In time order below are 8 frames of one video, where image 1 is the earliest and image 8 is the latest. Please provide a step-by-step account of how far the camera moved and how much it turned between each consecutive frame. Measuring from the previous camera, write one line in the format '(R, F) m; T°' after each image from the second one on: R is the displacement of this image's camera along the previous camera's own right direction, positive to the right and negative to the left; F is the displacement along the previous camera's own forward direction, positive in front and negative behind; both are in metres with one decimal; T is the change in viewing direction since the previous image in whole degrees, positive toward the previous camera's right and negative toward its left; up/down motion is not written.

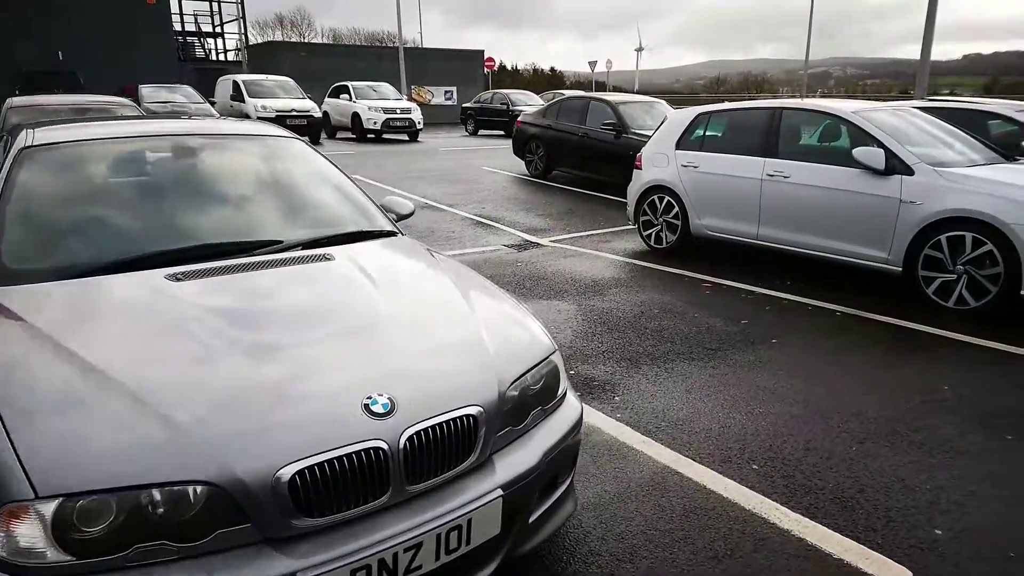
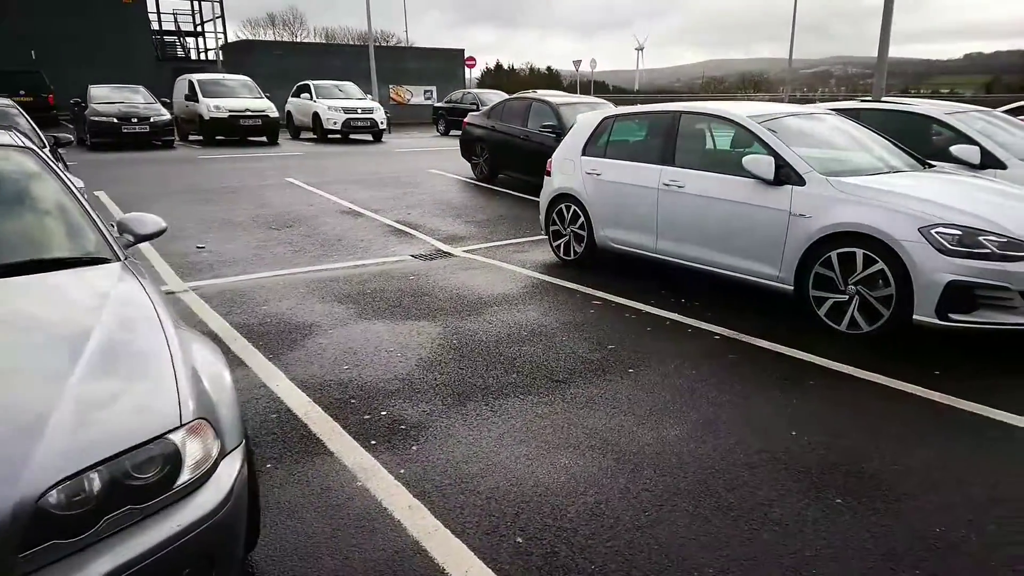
(+1.0, +0.5) m; 0°
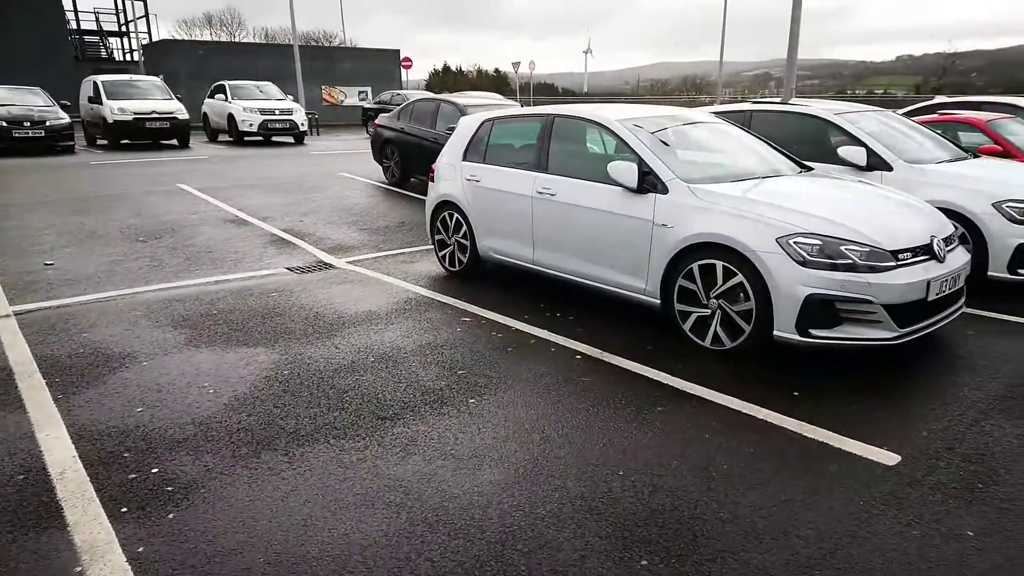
(+0.7, +0.4) m; +4°
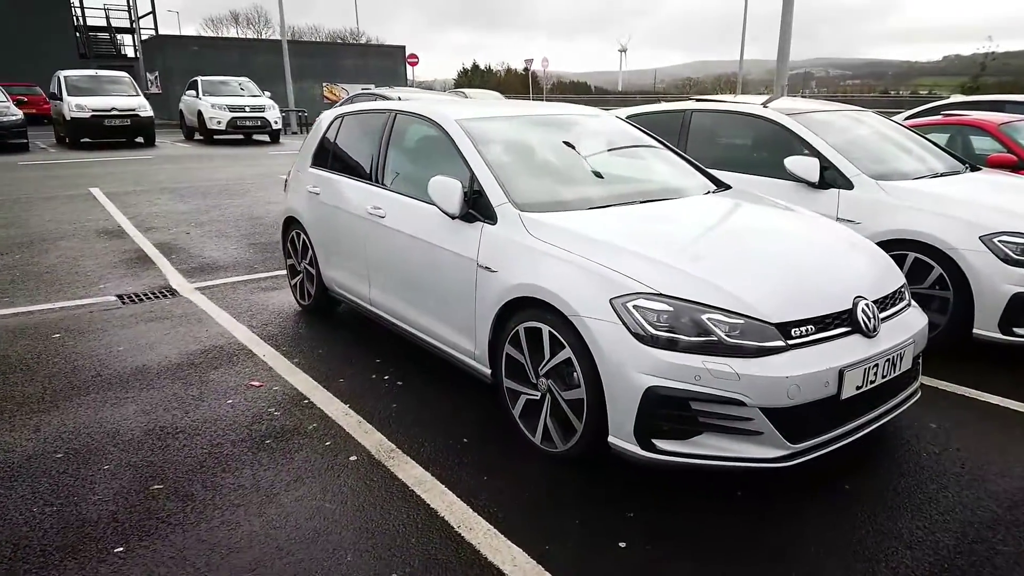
(+1.2, +1.3) m; -2°
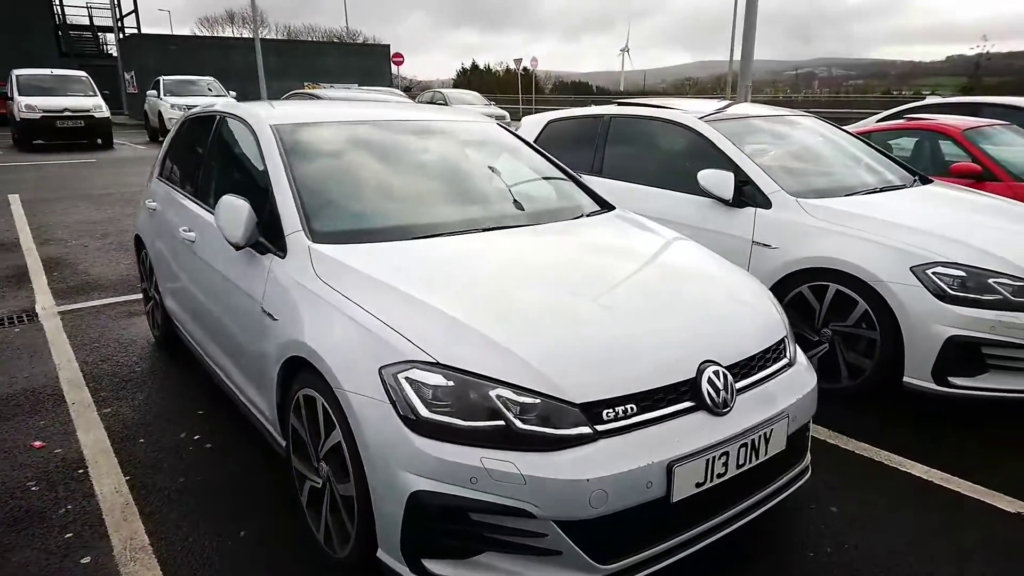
(+0.8, +0.6) m; 0°
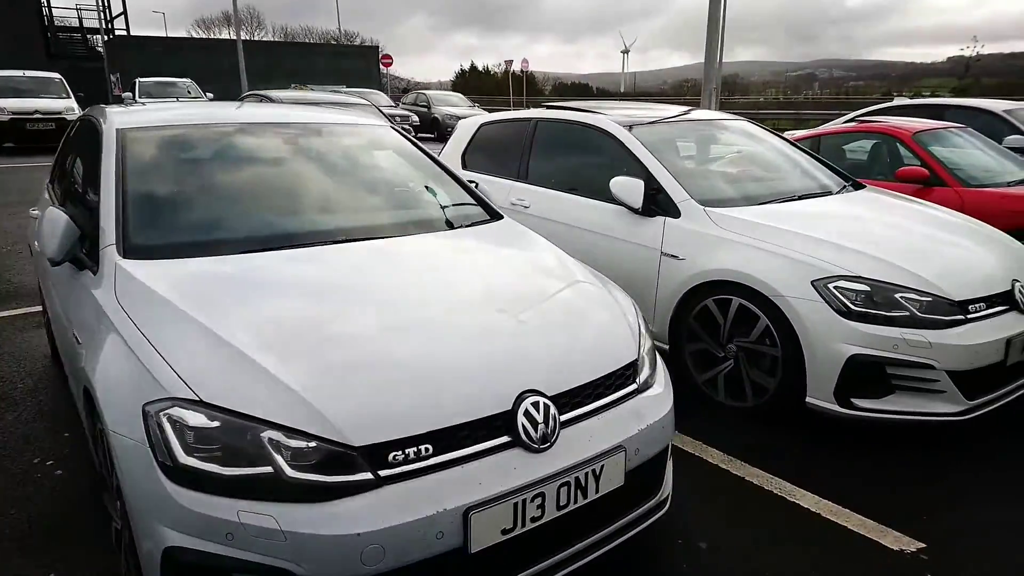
(+0.6, +0.2) m; 0°
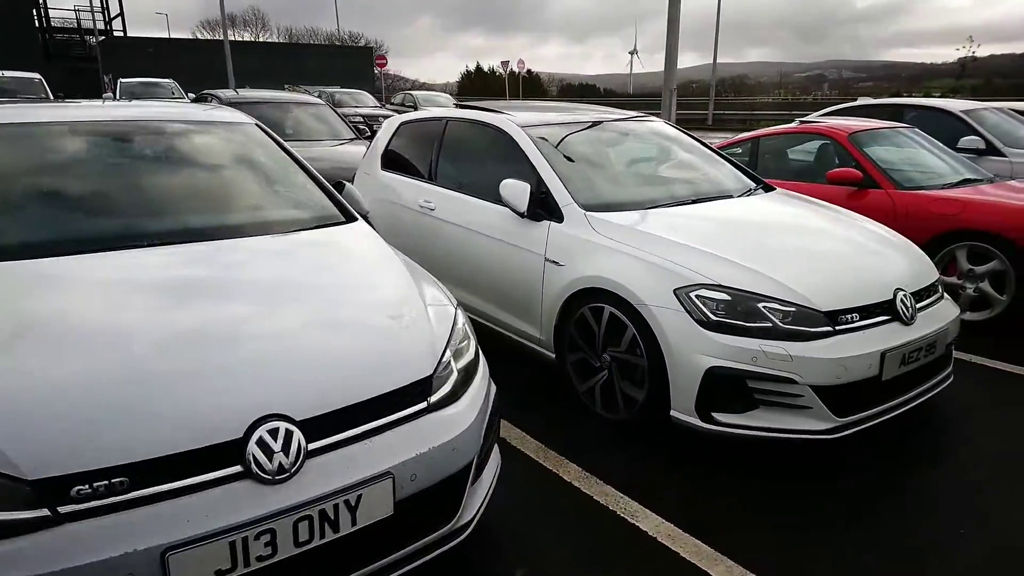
(+0.7, +0.2) m; -1°
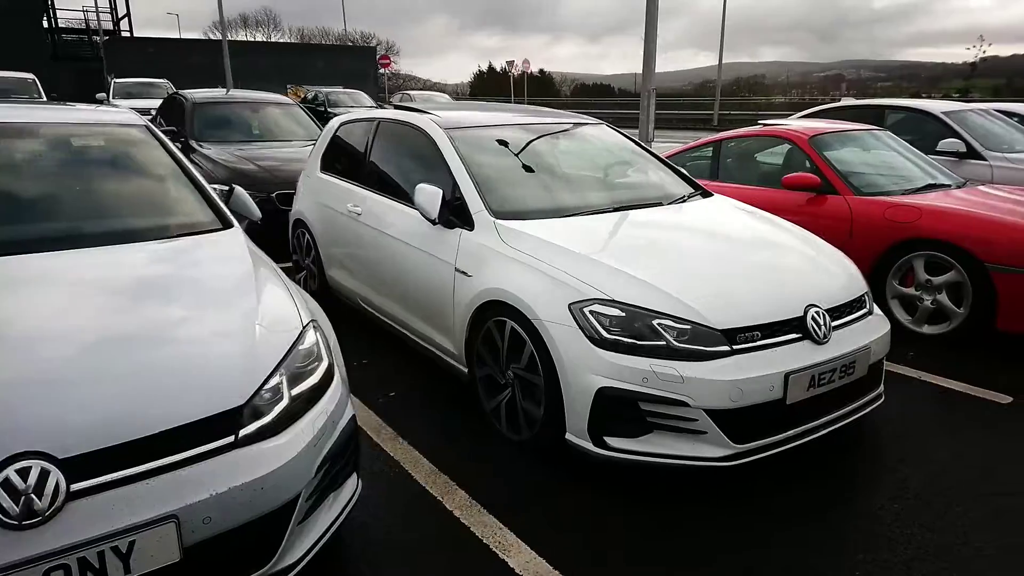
(+0.5, +0.2) m; -1°
